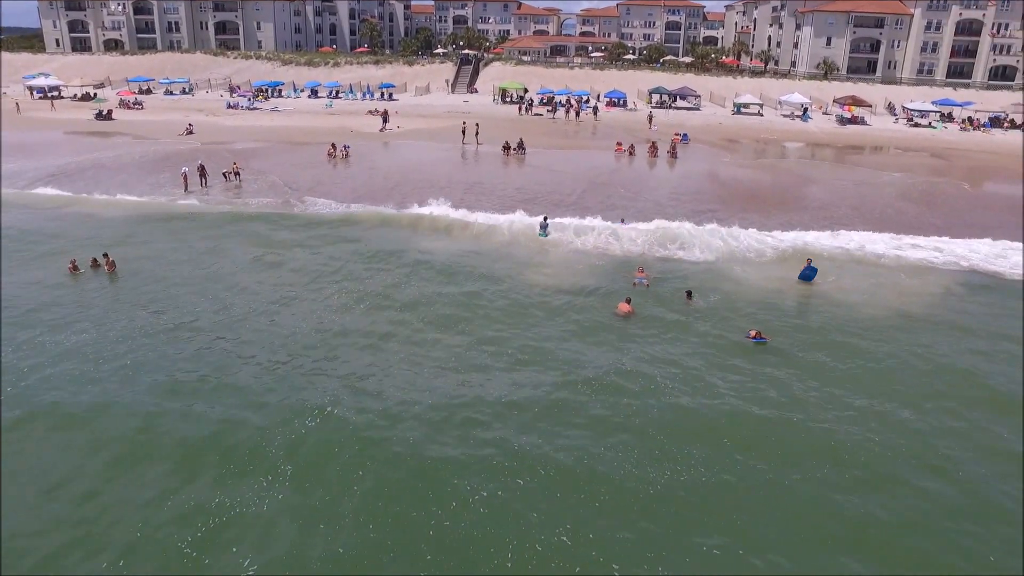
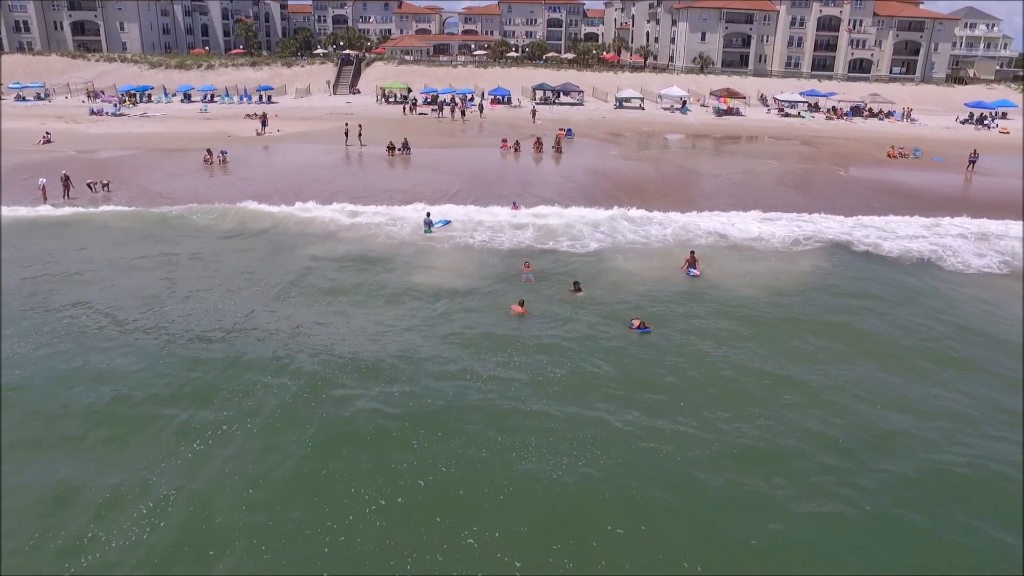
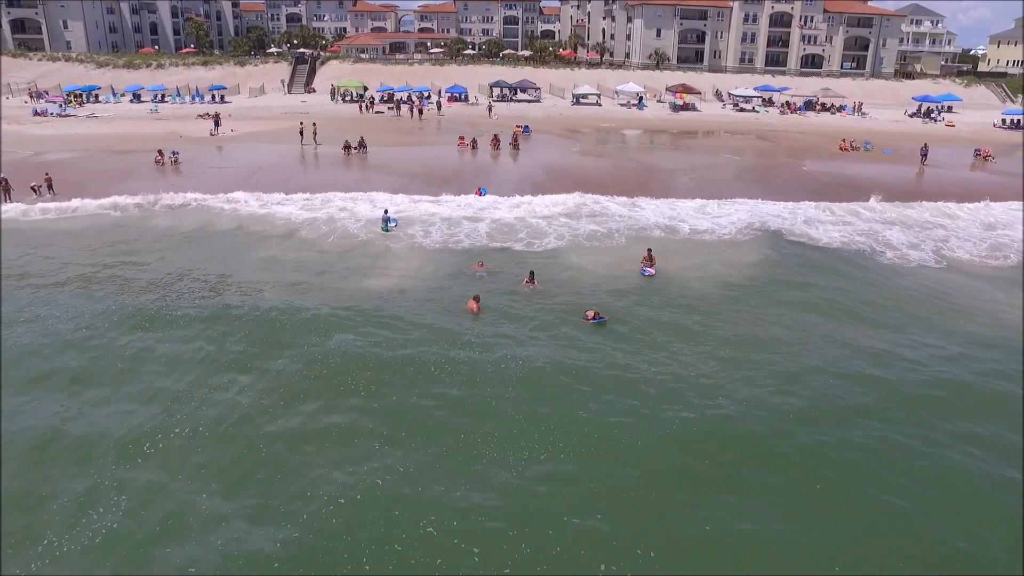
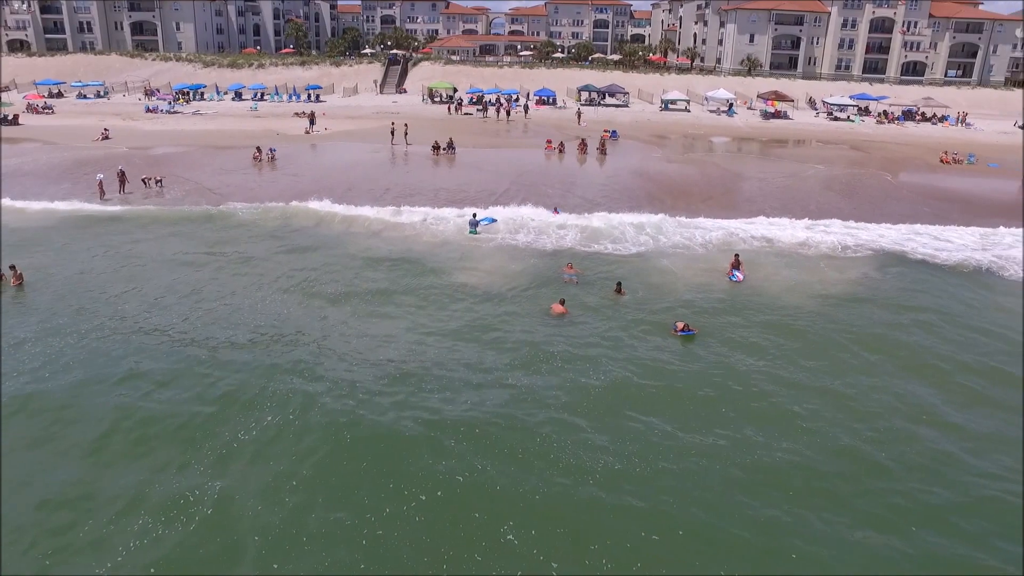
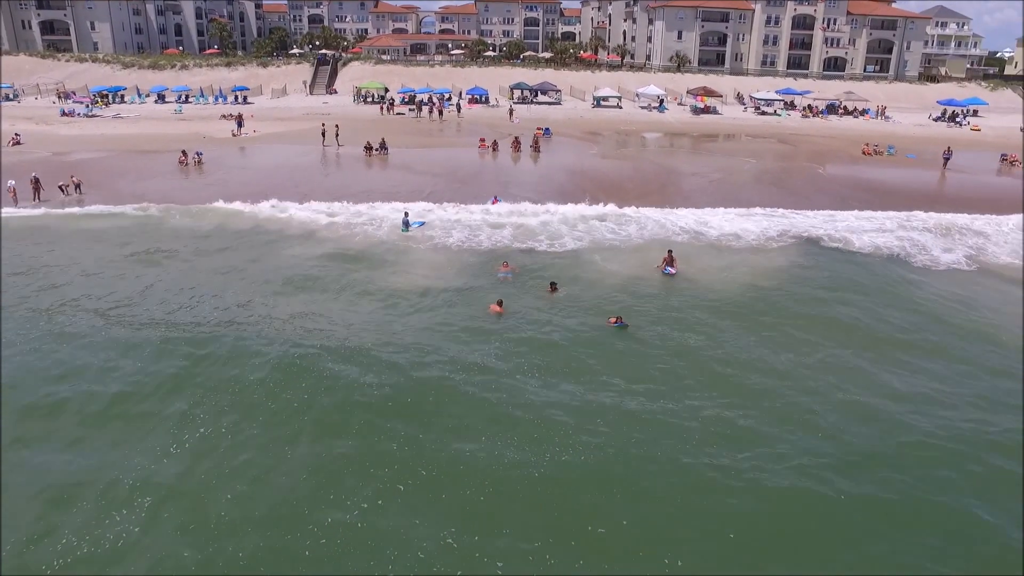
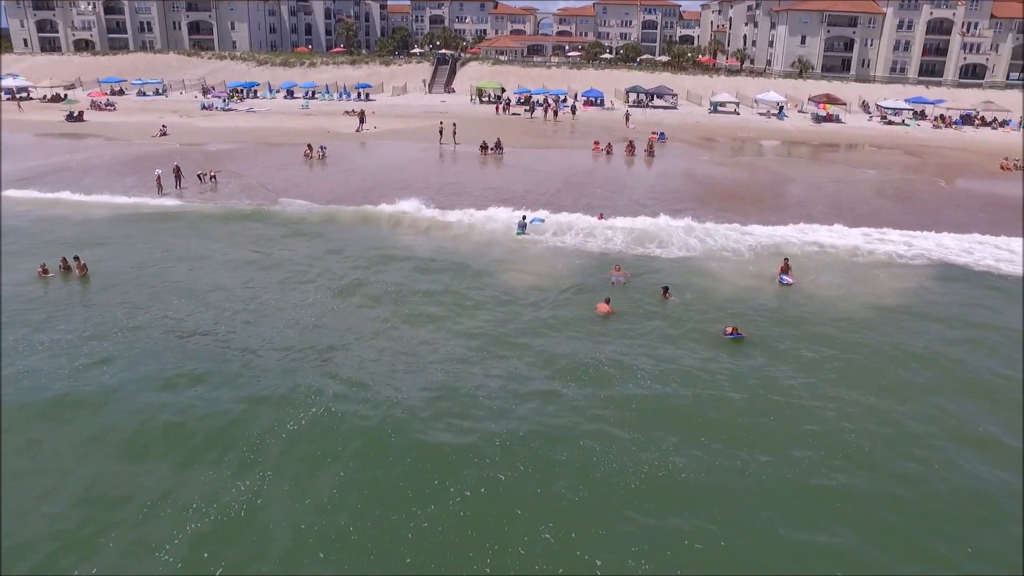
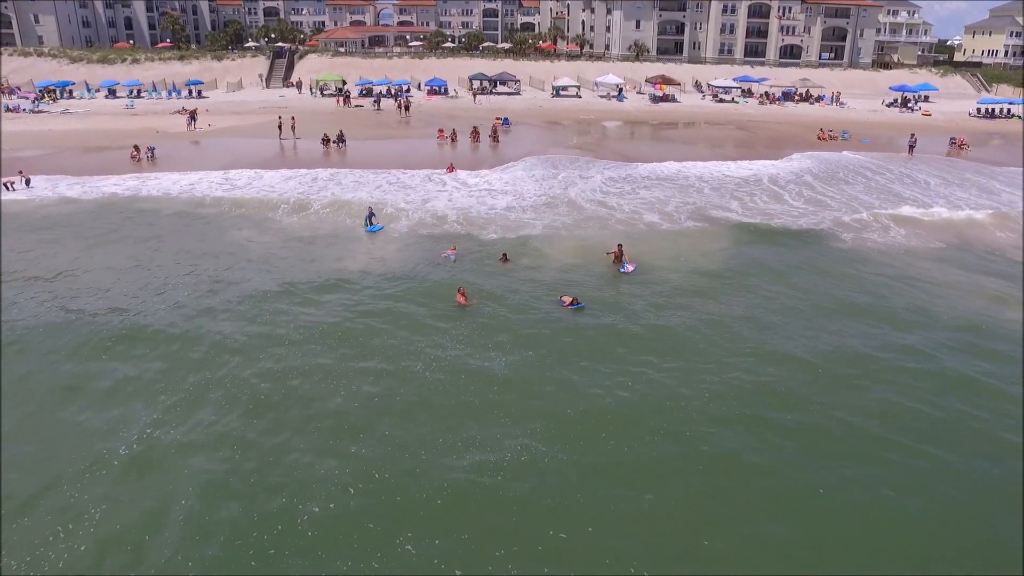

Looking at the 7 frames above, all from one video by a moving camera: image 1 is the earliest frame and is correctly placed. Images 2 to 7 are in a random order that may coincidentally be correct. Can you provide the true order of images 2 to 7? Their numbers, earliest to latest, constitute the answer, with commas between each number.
6, 4, 2, 5, 3, 7
